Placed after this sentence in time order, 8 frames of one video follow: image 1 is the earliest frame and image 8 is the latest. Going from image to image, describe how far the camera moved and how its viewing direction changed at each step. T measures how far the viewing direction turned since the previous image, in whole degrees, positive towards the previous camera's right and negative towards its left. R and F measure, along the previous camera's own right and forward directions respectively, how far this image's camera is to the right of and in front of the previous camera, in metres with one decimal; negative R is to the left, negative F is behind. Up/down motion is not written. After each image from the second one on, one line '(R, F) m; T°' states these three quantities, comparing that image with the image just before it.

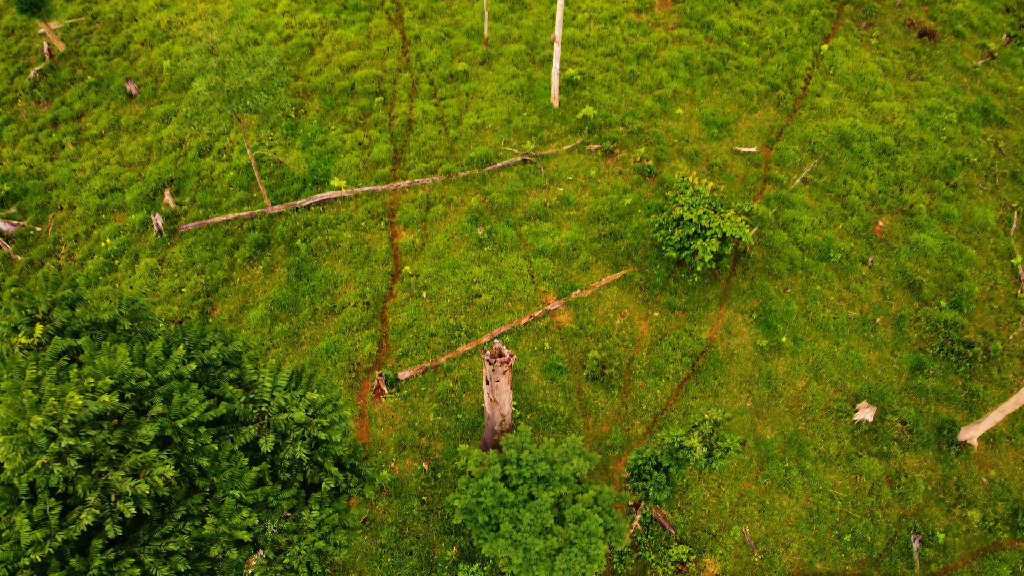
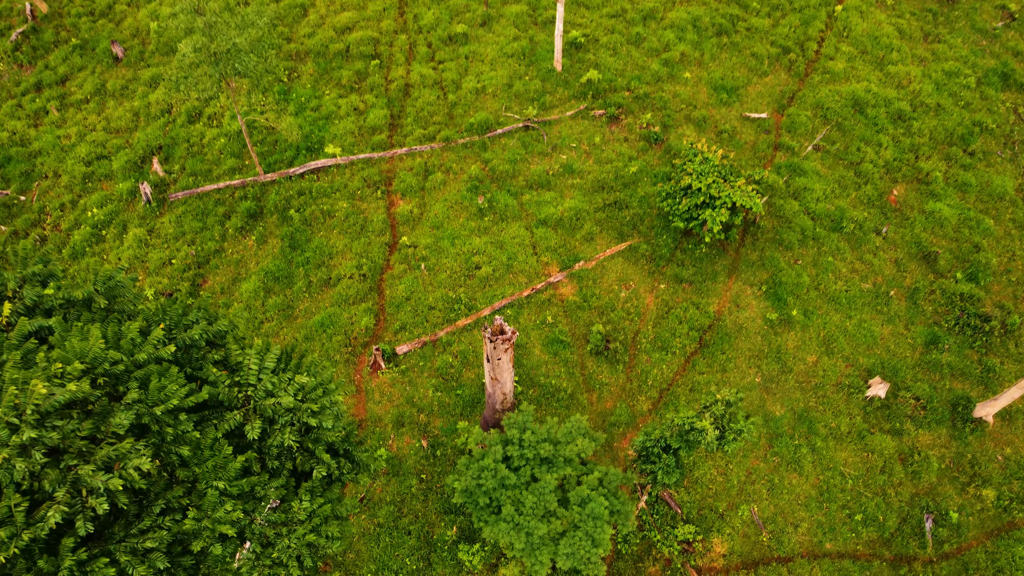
(0.0, +0.6) m; 0°
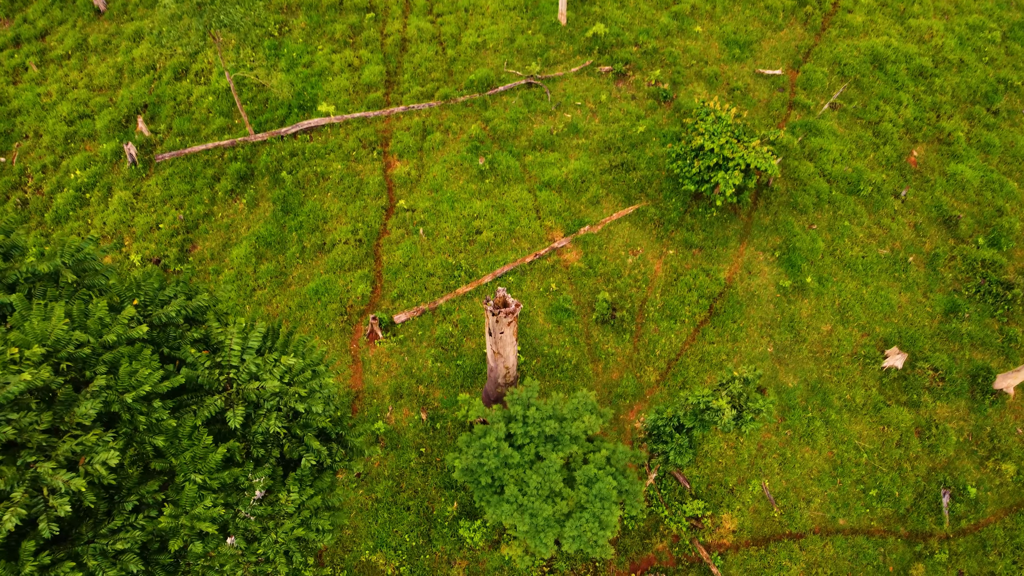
(0.0, +0.6) m; 0°
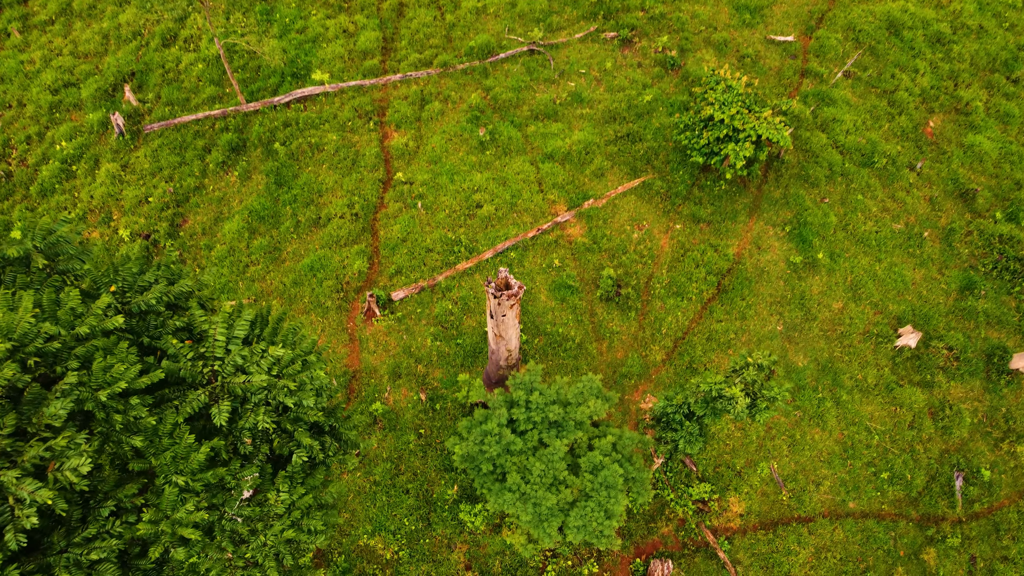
(0.0, +0.4) m; 0°
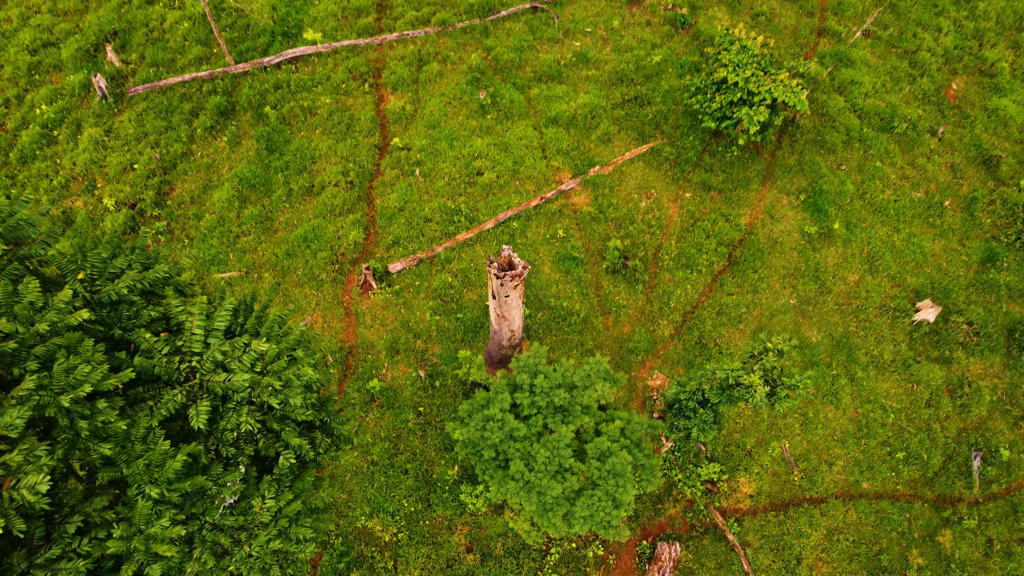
(0.0, +0.5) m; 0°
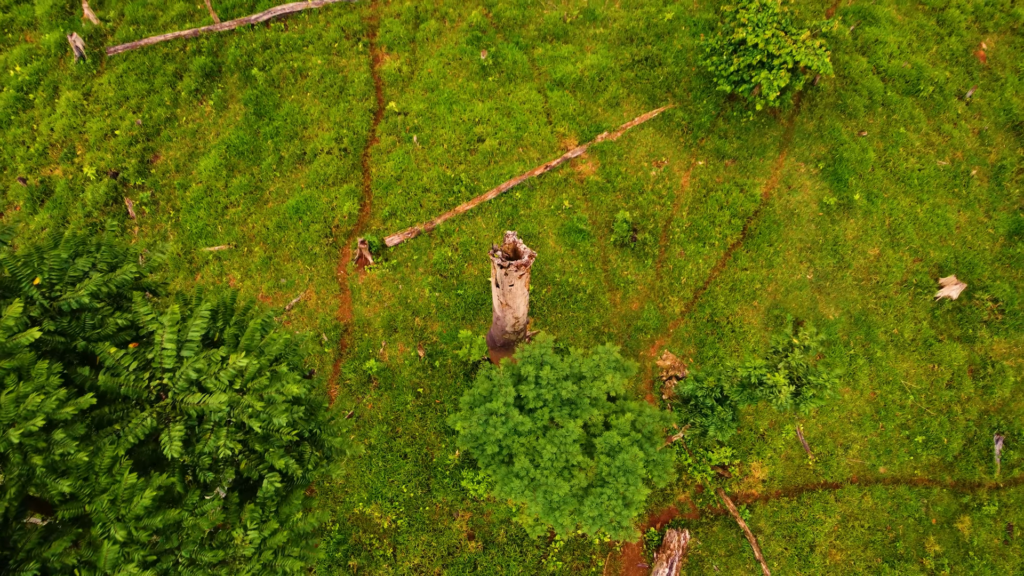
(0.0, +0.6) m; 0°
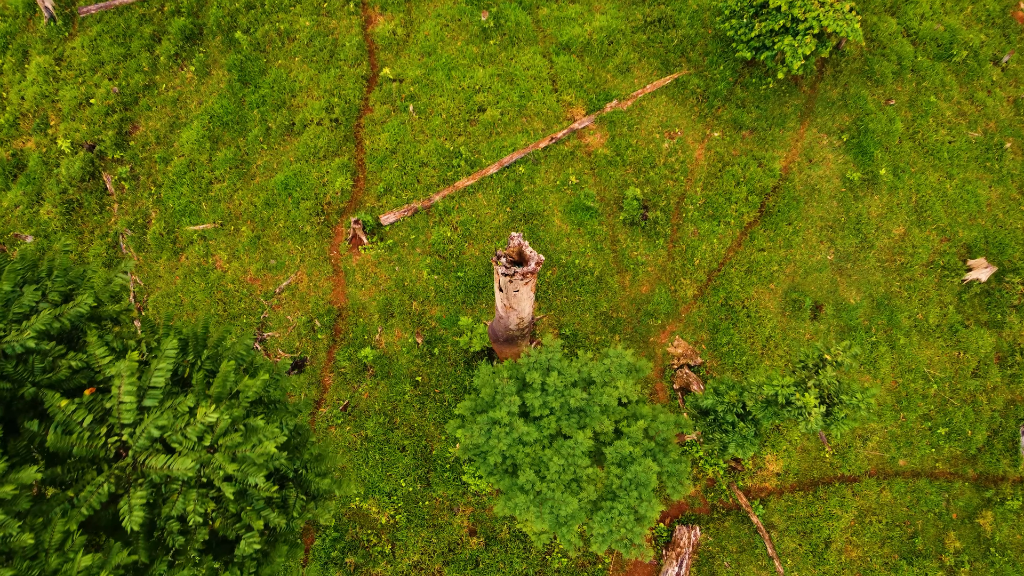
(0.0, +0.6) m; 0°
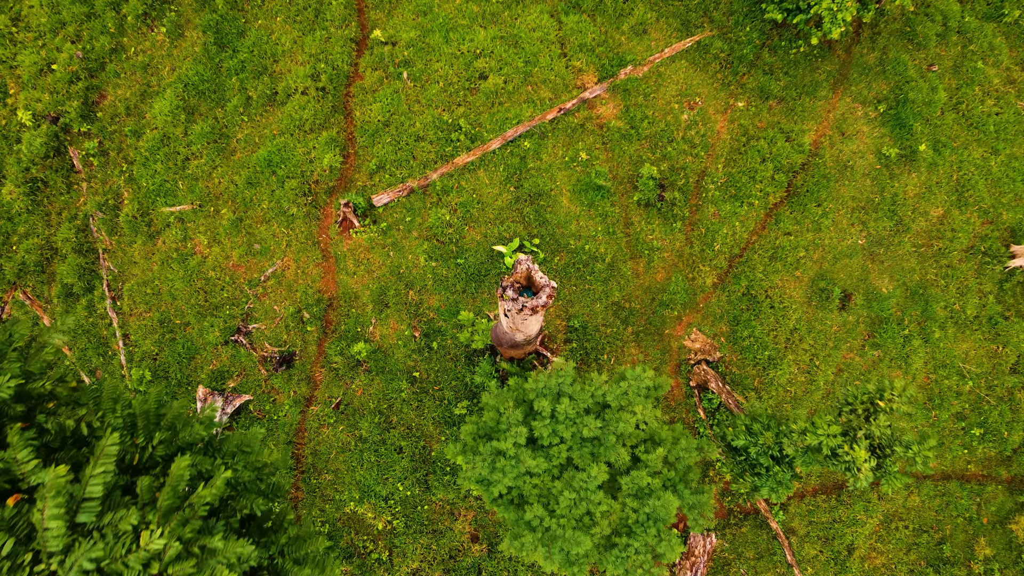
(-0.1, +0.8) m; 0°
